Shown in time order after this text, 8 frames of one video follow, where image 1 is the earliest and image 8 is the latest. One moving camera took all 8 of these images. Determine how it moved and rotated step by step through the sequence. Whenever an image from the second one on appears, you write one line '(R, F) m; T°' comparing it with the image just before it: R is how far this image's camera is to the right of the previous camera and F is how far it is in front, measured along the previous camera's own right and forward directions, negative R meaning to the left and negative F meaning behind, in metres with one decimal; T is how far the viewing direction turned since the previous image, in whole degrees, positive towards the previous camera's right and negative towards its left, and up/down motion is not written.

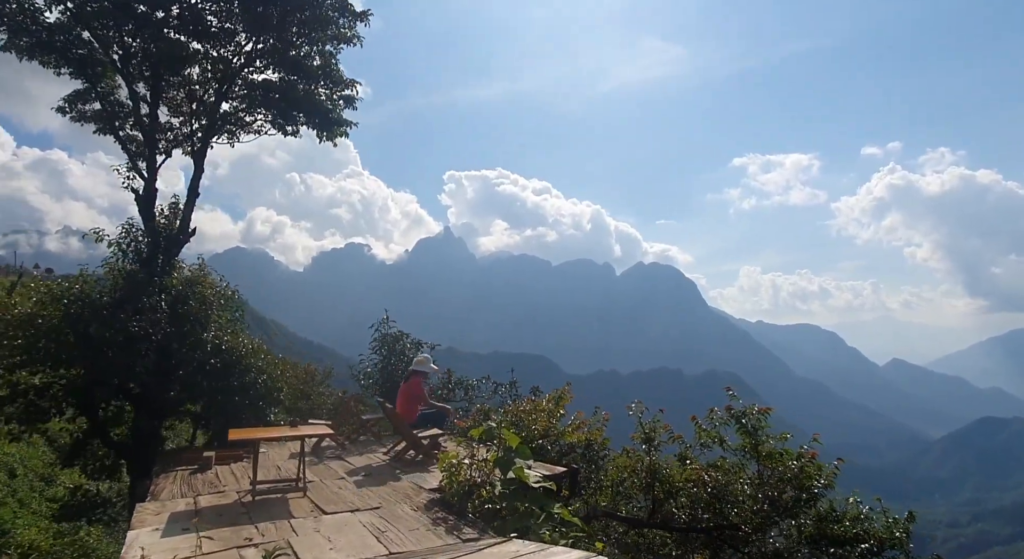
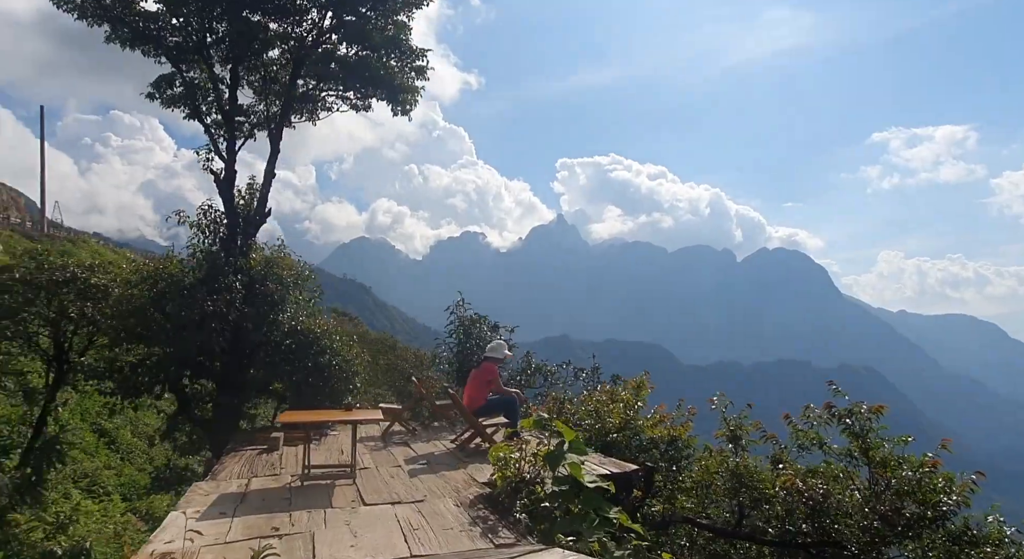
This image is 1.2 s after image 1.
(+0.4, +0.6) m; -10°
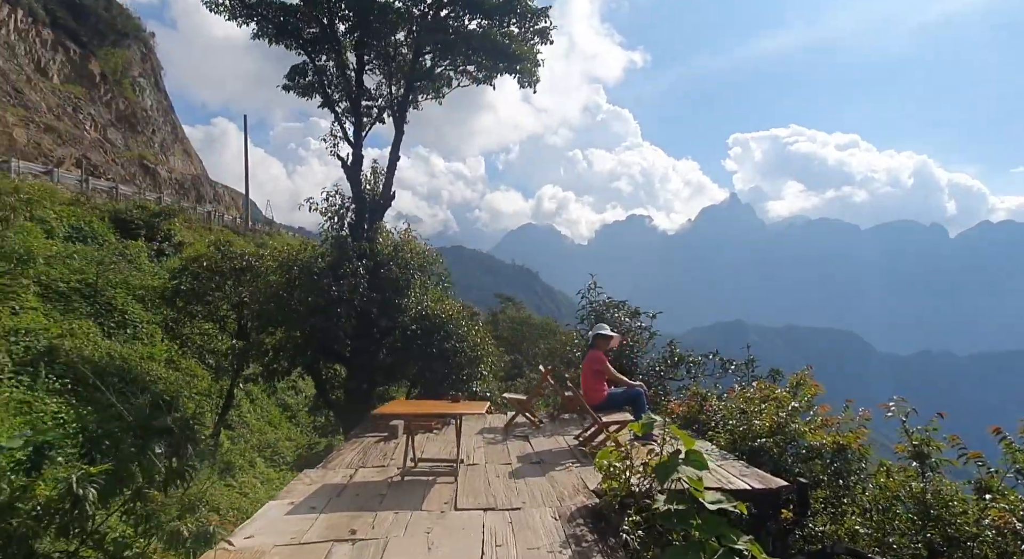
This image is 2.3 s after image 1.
(+0.4, +0.7) m; -15°
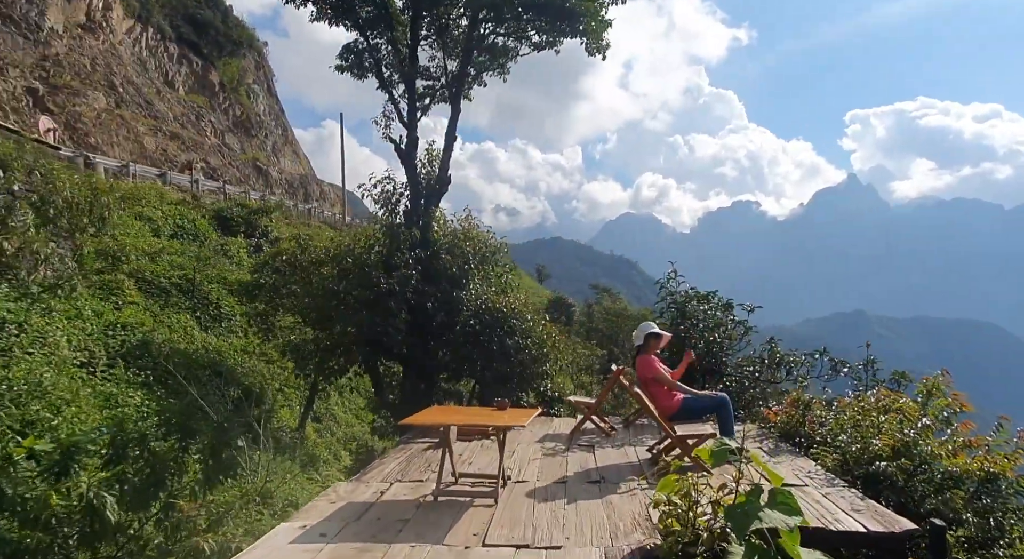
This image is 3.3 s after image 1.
(+0.3, +0.8) m; -9°
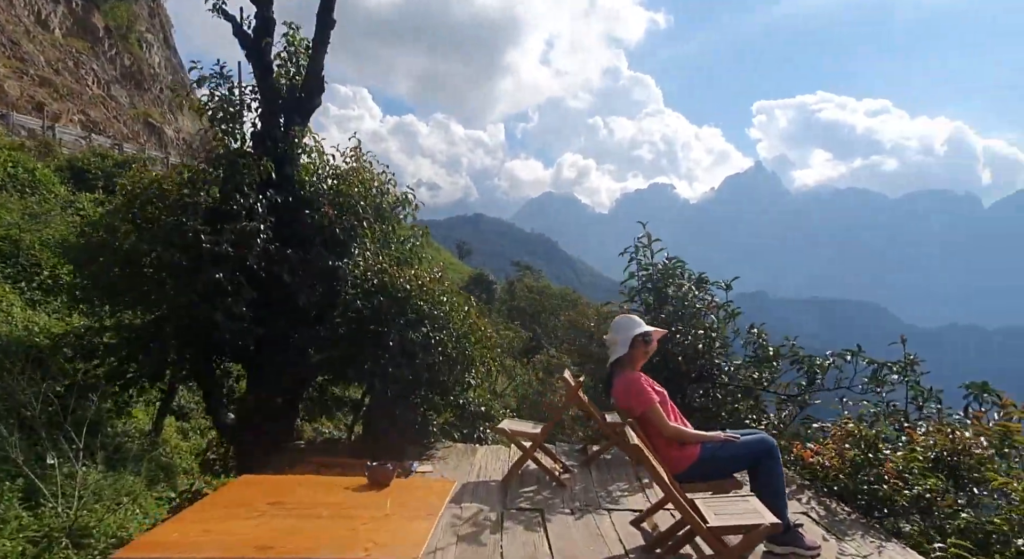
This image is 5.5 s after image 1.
(+0.1, +2.3) m; +7°
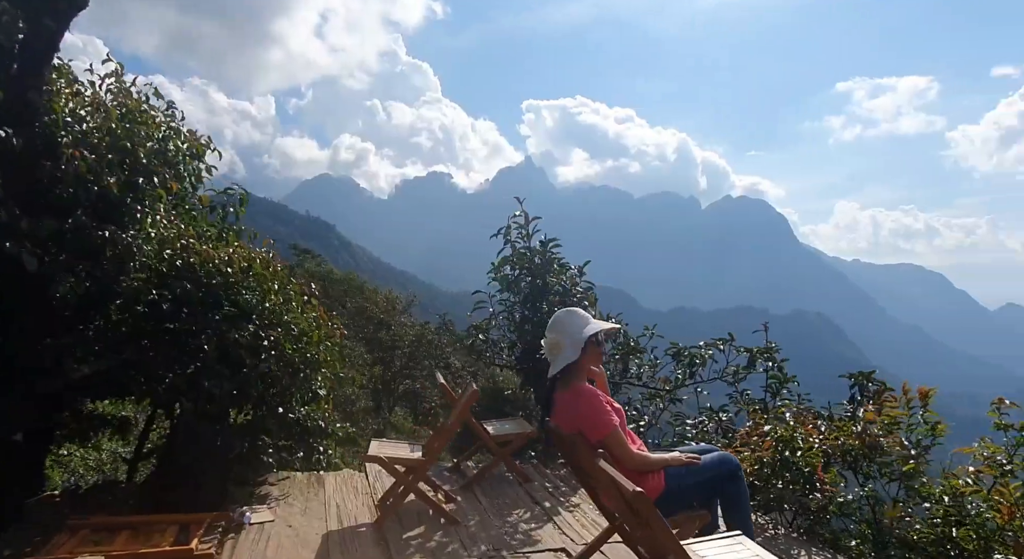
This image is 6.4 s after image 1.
(-0.5, +0.9) m; +20°
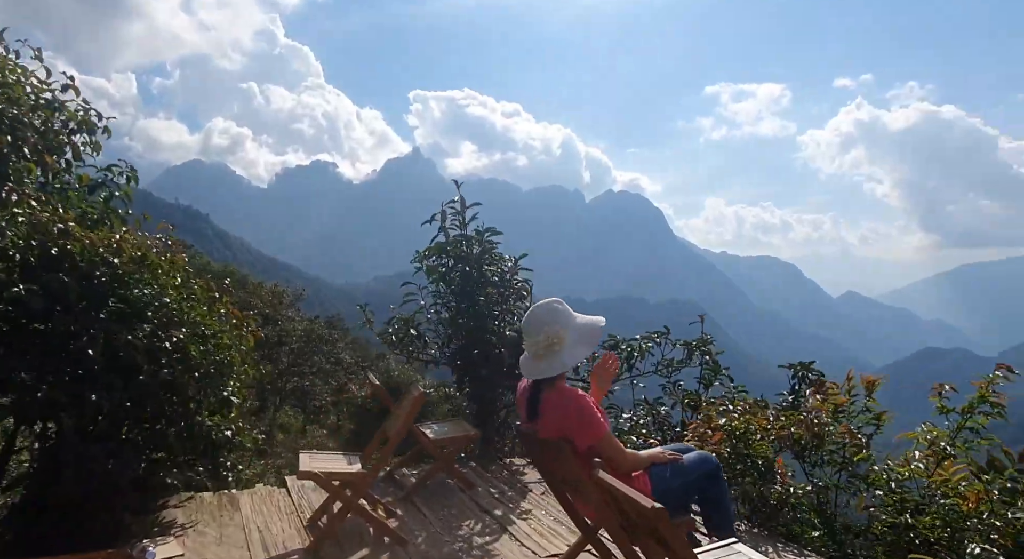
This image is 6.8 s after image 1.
(-0.3, +0.3) m; +10°
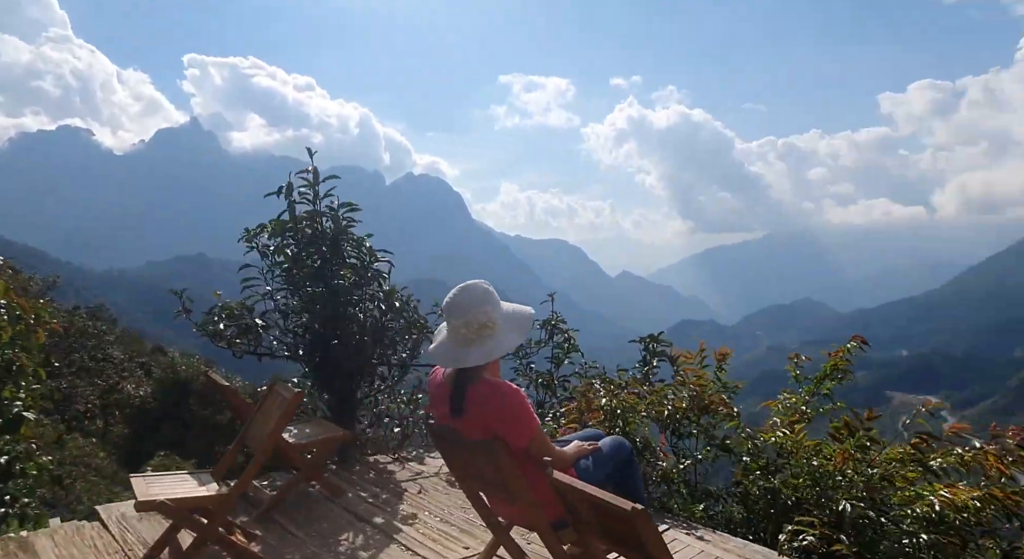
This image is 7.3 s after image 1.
(-0.4, +0.3) m; +18°
